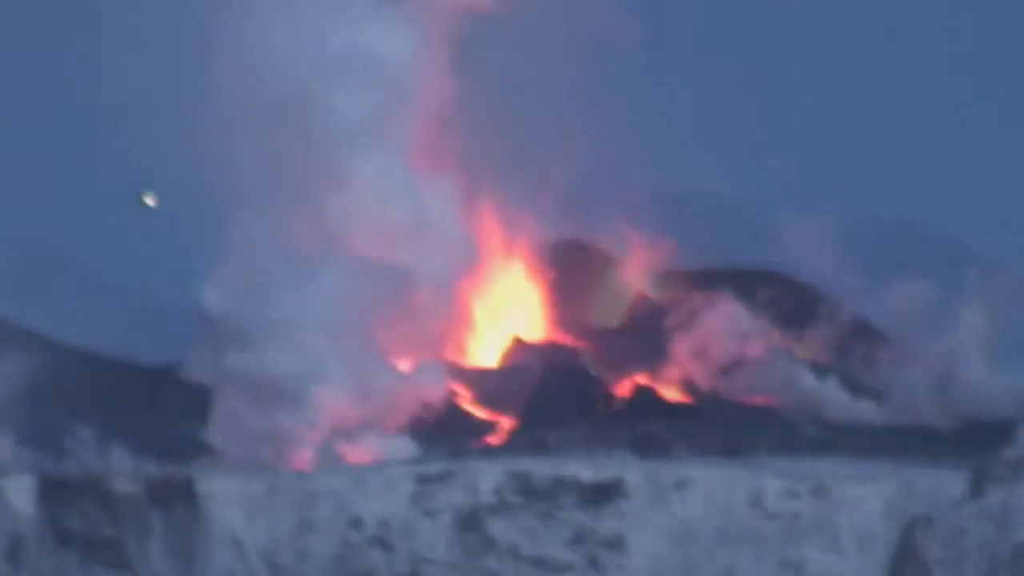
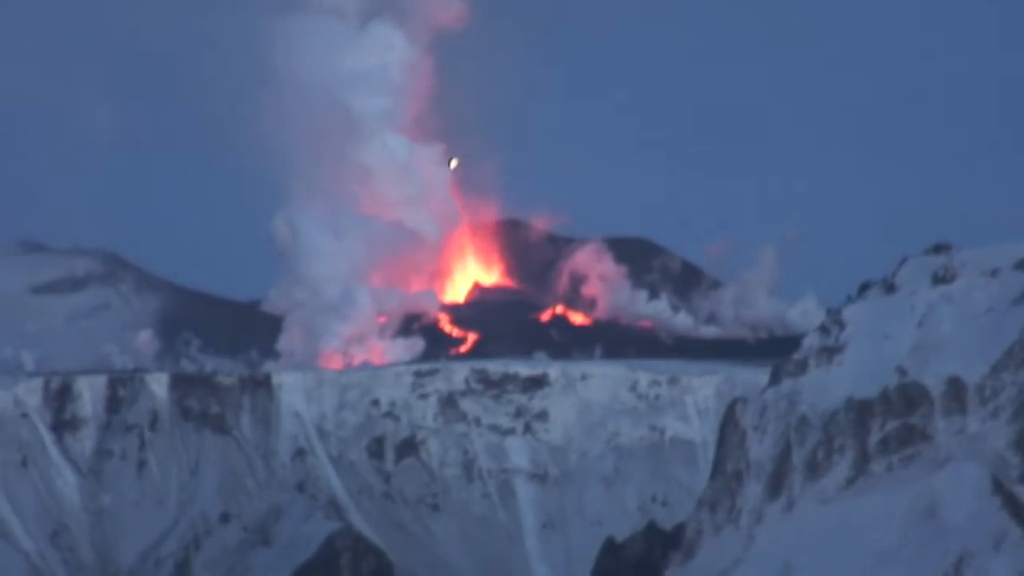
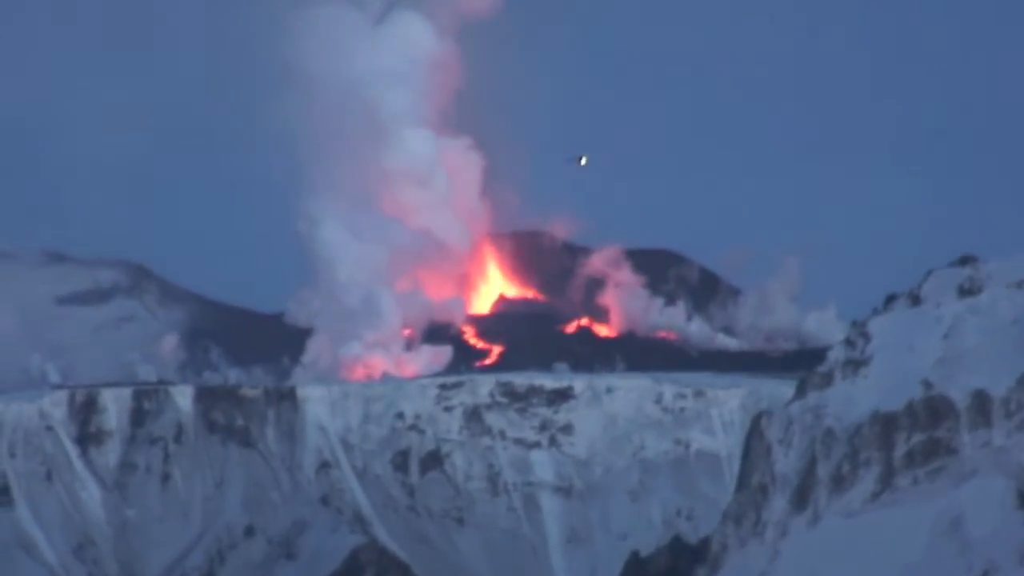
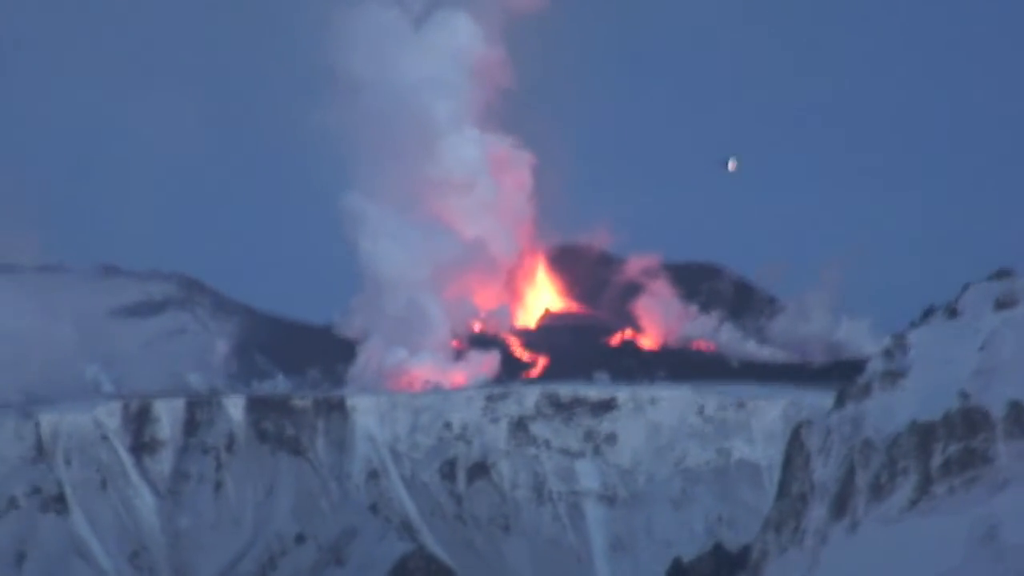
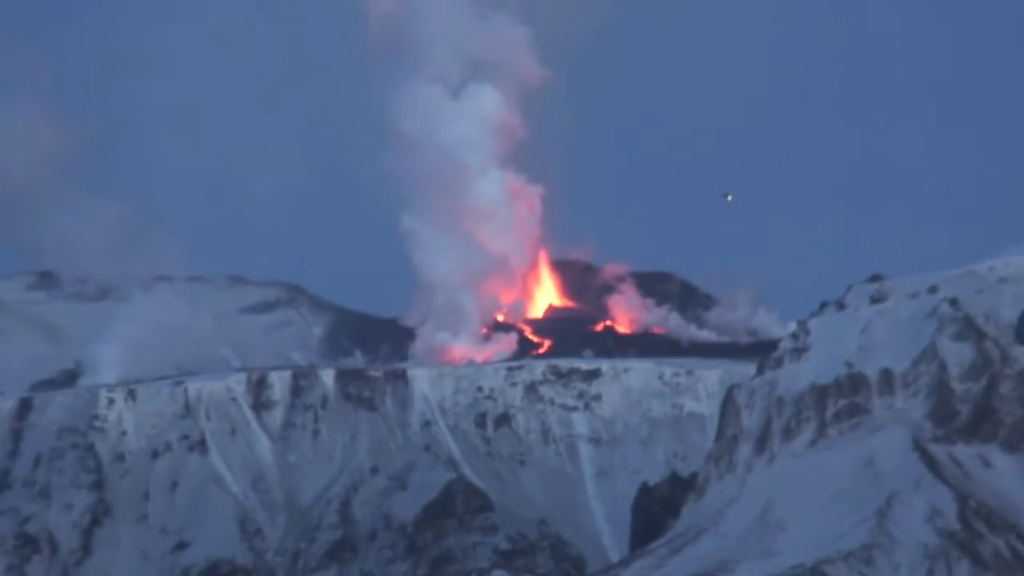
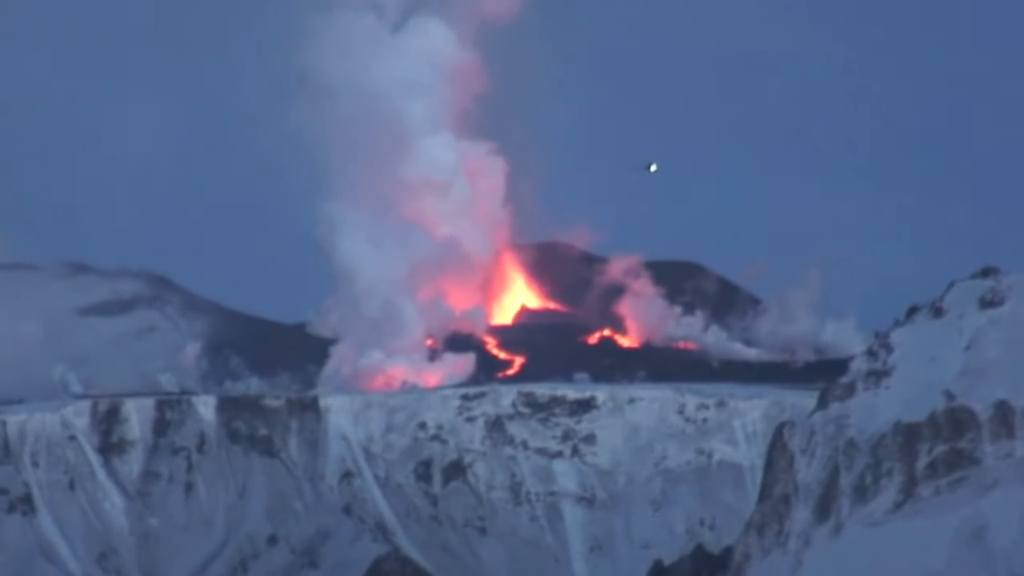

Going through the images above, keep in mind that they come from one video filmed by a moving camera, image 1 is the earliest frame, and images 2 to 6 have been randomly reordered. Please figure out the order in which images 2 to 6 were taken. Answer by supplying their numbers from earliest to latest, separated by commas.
2, 3, 6, 4, 5
